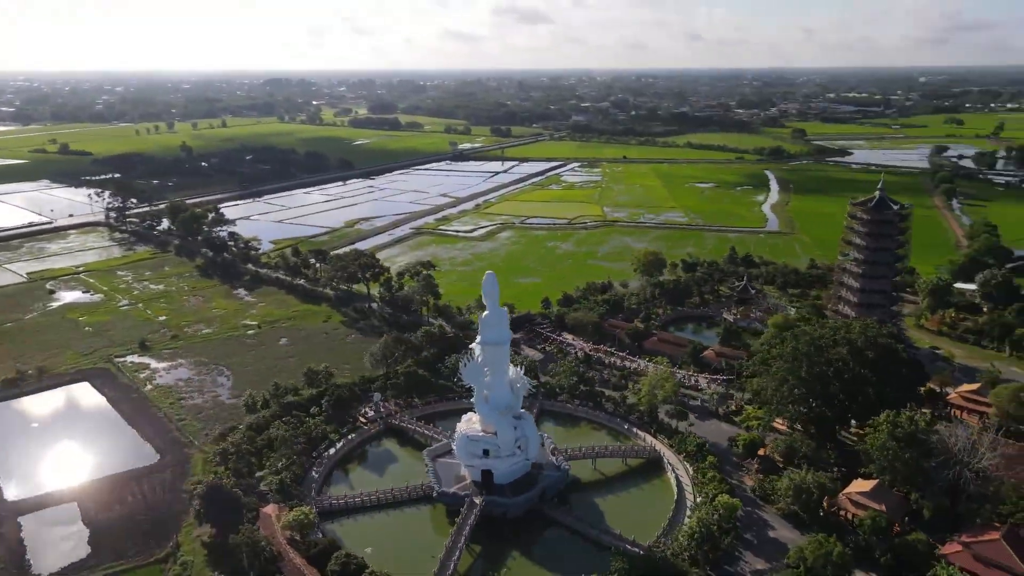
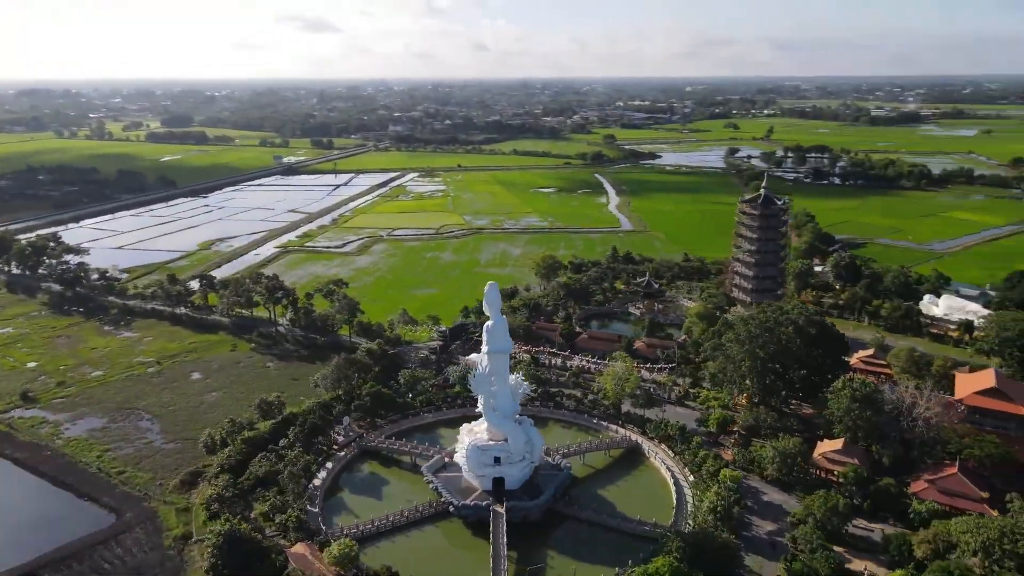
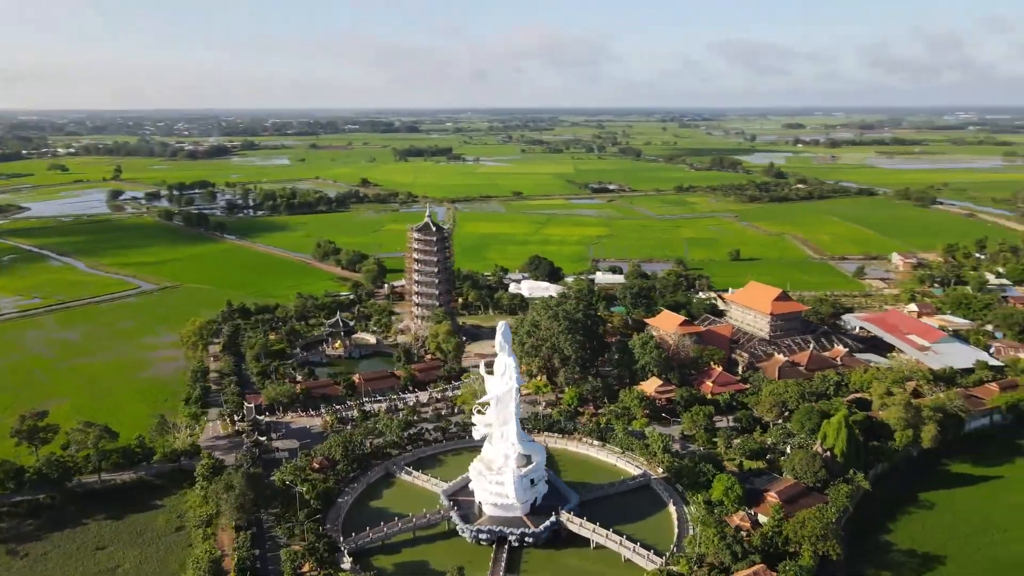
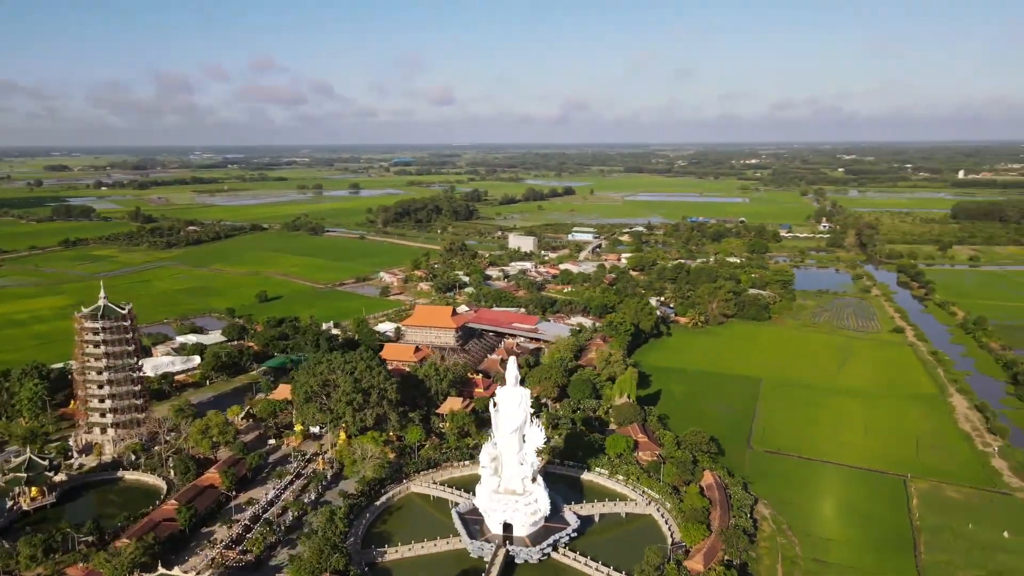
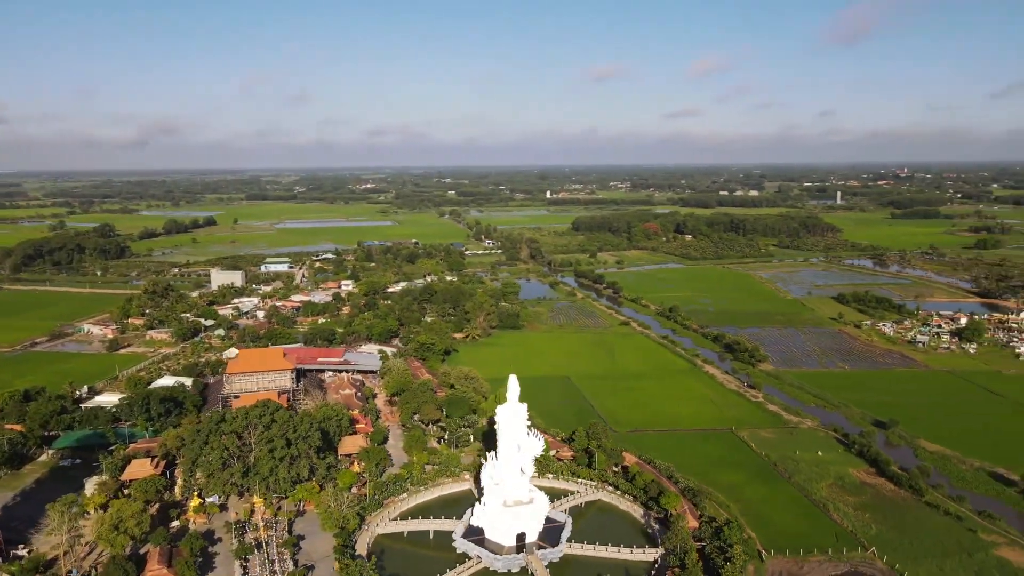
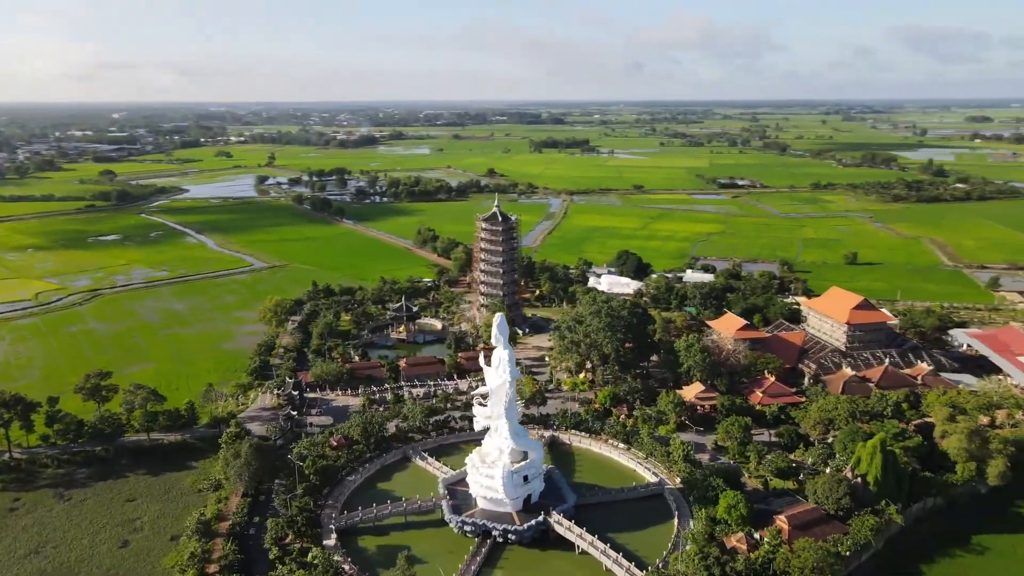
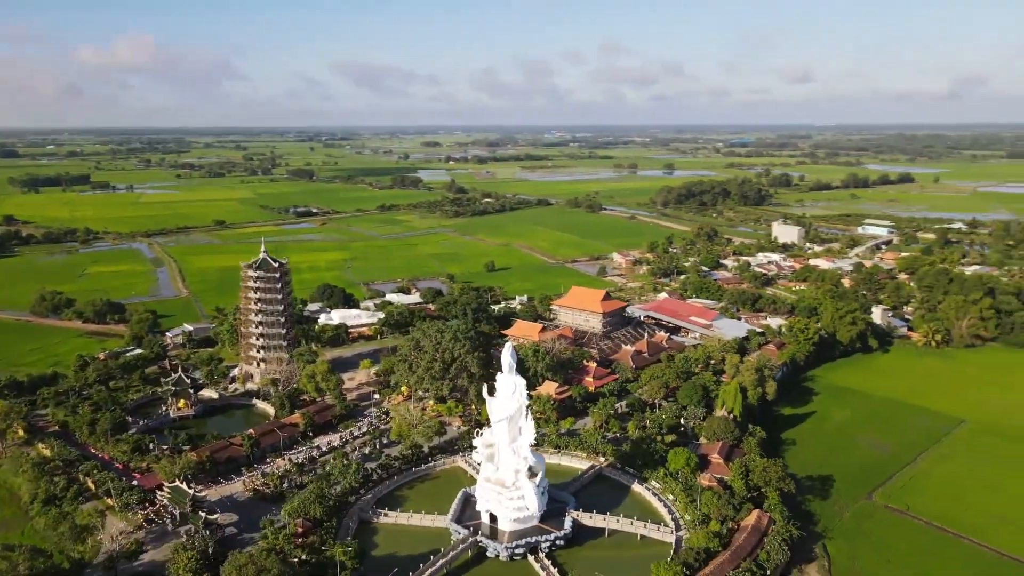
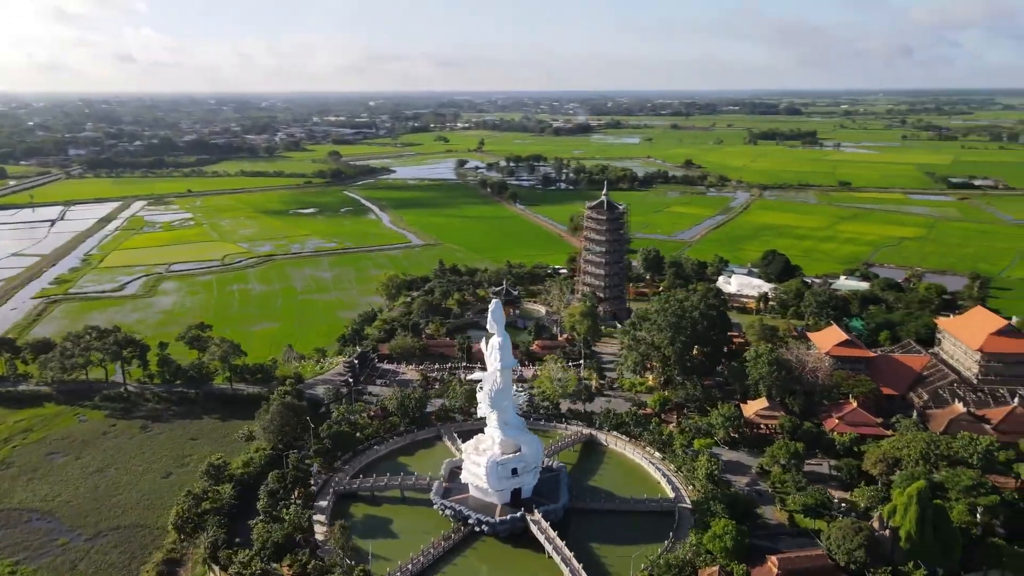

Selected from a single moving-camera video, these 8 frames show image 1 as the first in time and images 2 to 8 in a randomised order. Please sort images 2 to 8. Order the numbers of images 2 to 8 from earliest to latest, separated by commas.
2, 8, 6, 3, 7, 4, 5
